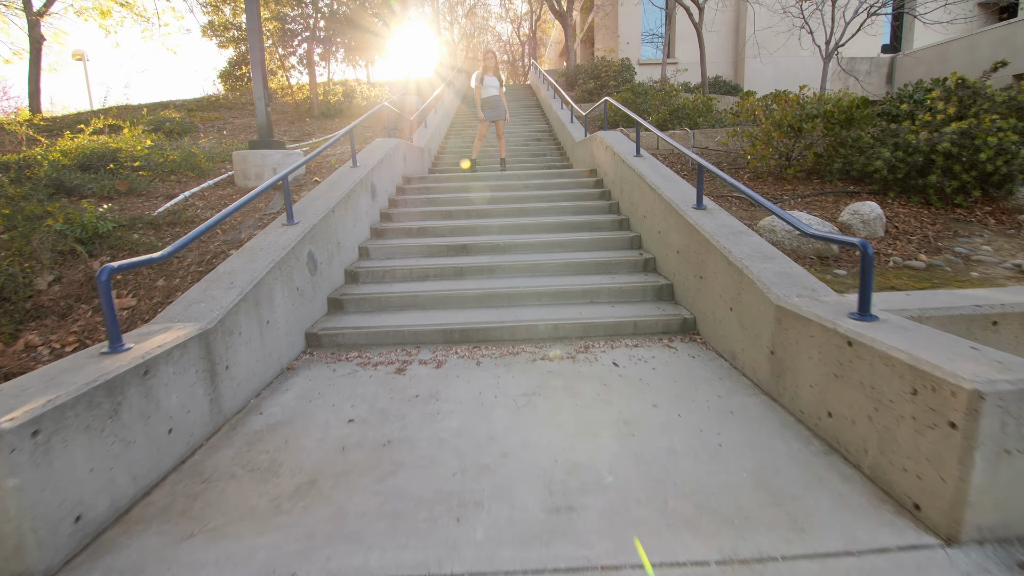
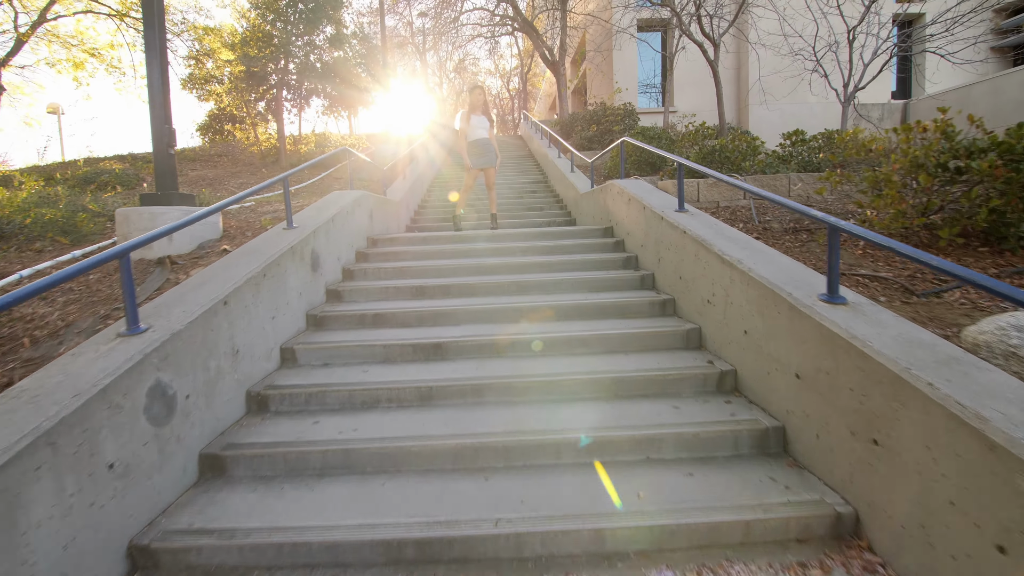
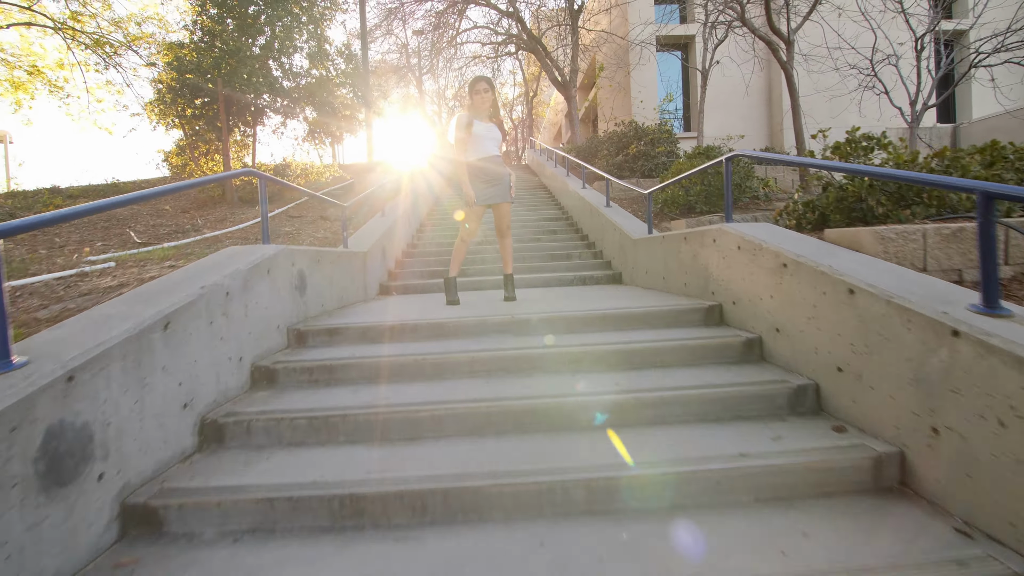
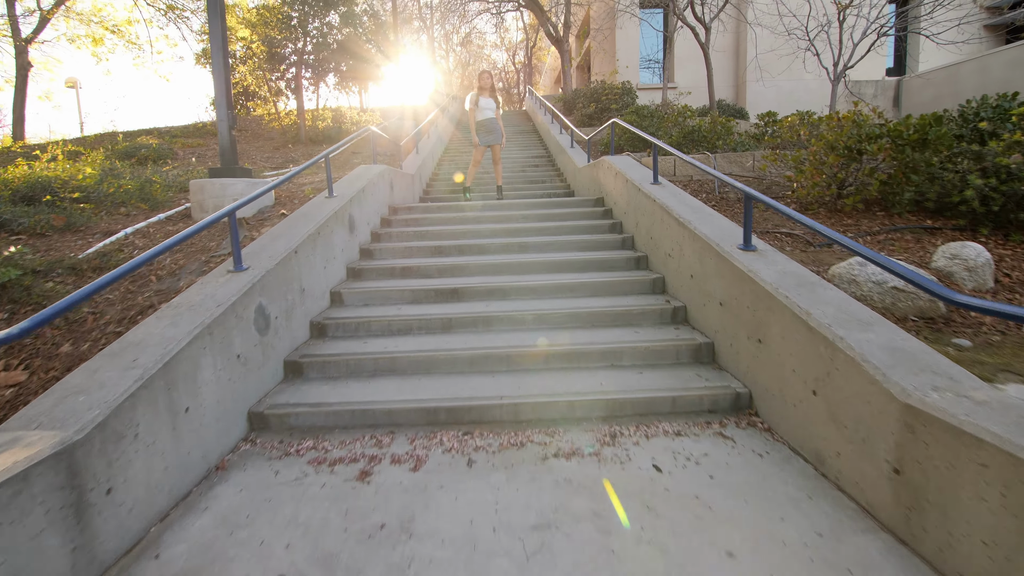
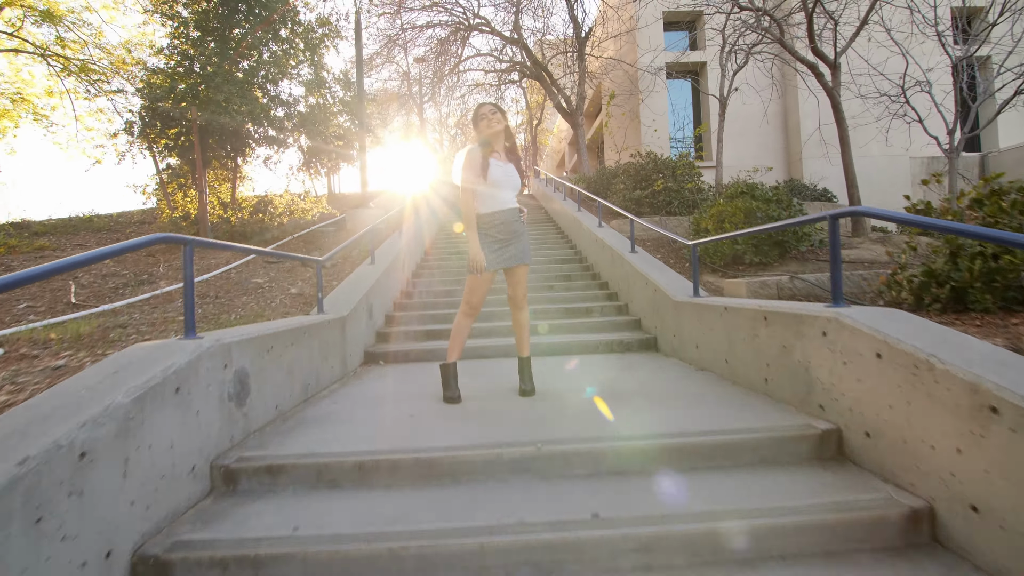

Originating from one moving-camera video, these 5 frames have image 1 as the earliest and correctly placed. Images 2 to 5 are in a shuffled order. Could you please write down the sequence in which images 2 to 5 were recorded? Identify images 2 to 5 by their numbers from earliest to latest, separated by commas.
4, 2, 3, 5
